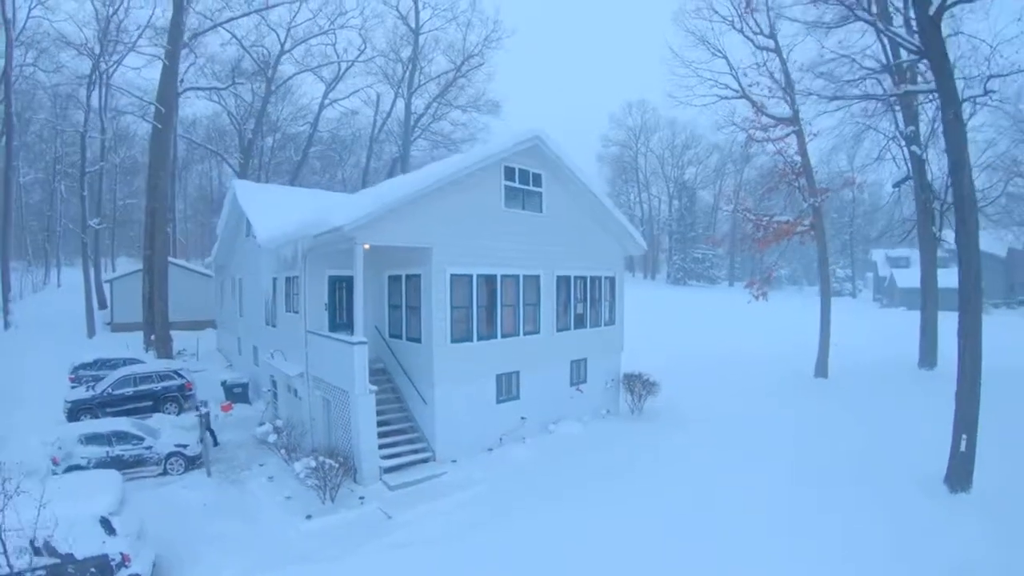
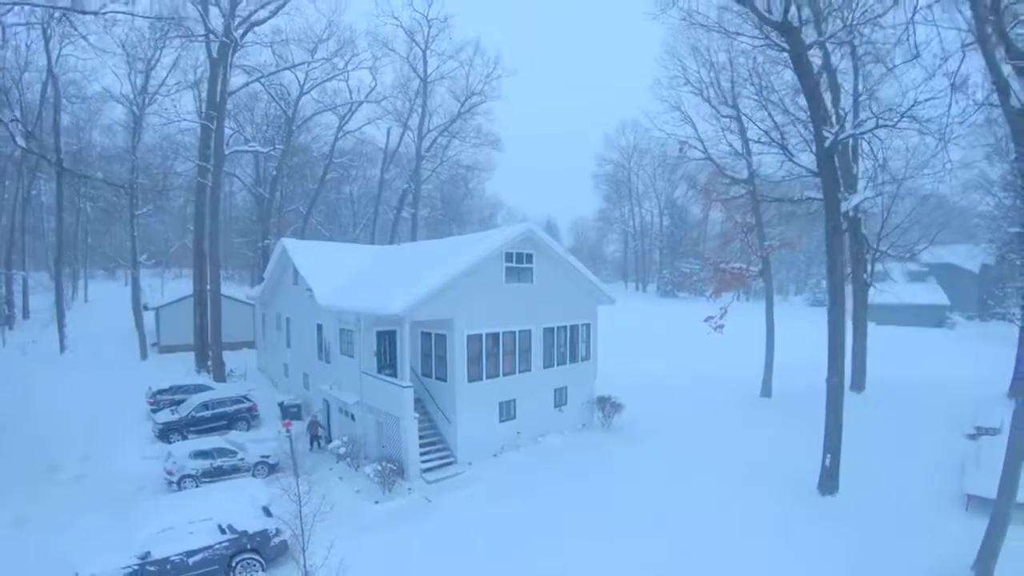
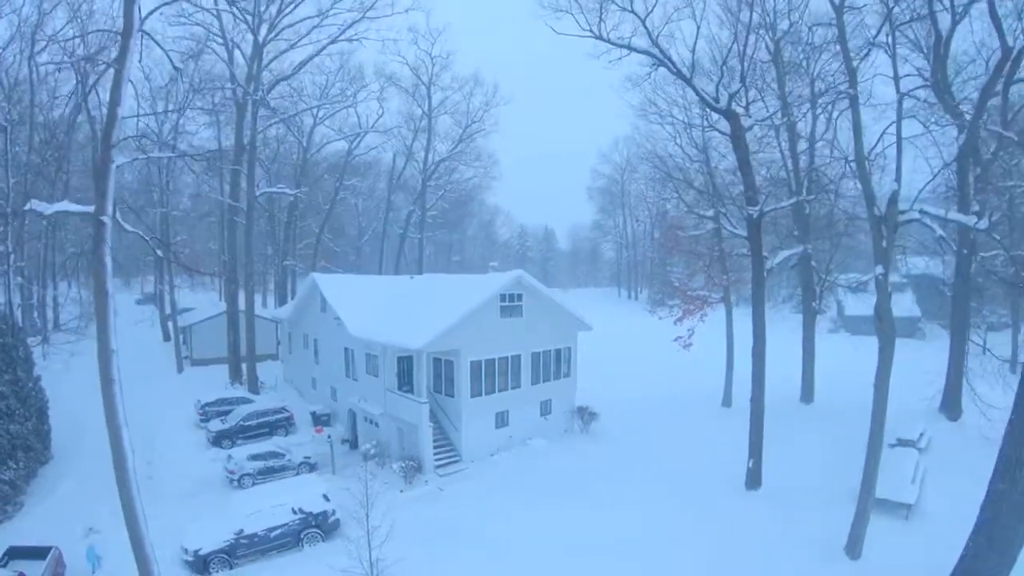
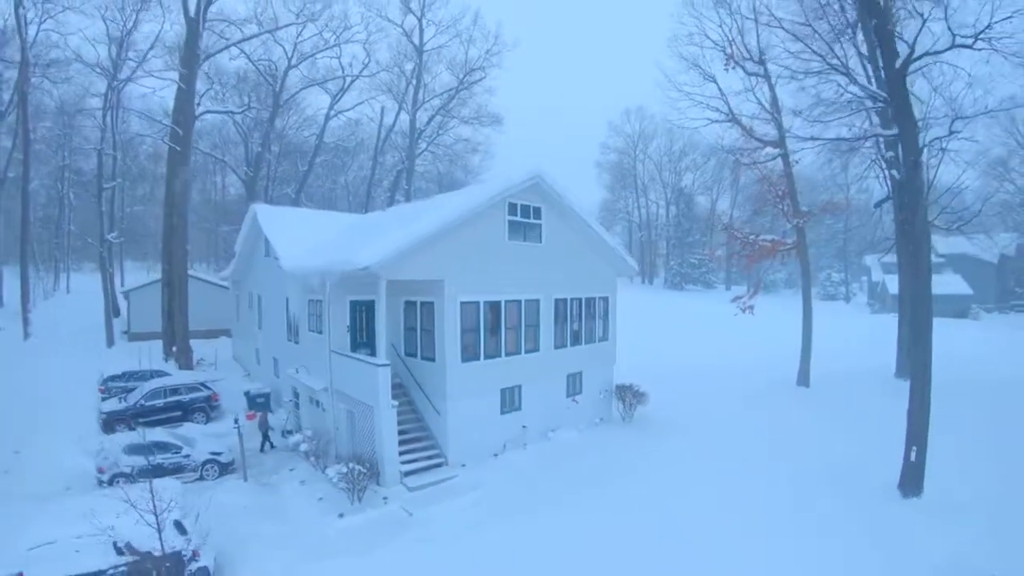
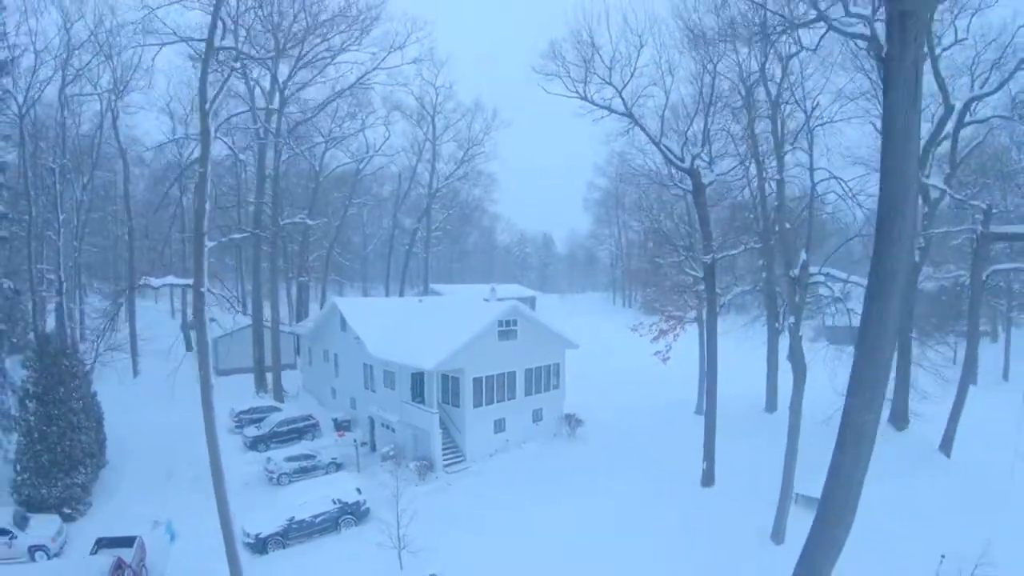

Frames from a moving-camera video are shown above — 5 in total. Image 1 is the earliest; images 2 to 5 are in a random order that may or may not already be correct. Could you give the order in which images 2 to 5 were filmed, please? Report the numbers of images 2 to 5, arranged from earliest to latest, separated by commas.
4, 2, 3, 5
